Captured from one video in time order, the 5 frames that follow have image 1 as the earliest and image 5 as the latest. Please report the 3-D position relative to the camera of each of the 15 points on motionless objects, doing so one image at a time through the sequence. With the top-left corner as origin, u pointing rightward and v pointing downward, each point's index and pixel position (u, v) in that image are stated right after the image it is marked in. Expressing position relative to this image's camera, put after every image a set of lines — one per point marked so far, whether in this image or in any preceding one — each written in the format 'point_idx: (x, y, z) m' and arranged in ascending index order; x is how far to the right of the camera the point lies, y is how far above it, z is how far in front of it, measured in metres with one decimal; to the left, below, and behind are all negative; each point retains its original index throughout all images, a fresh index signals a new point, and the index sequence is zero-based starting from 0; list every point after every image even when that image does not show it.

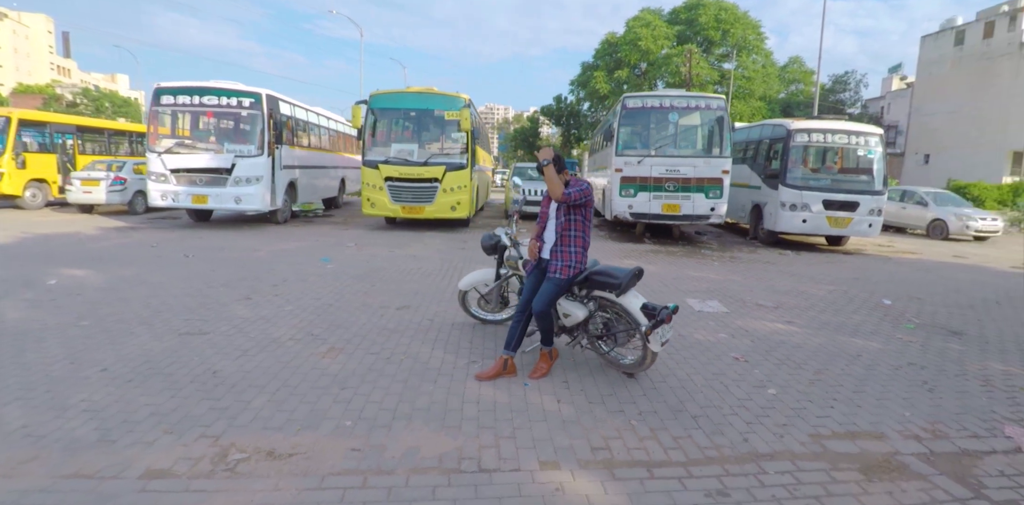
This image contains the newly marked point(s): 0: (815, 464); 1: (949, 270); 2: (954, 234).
0: (+1.9, -1.2, +3.1) m
1: (+9.1, -0.4, +10.6) m
2: (+14.0, +0.6, +16.2) m
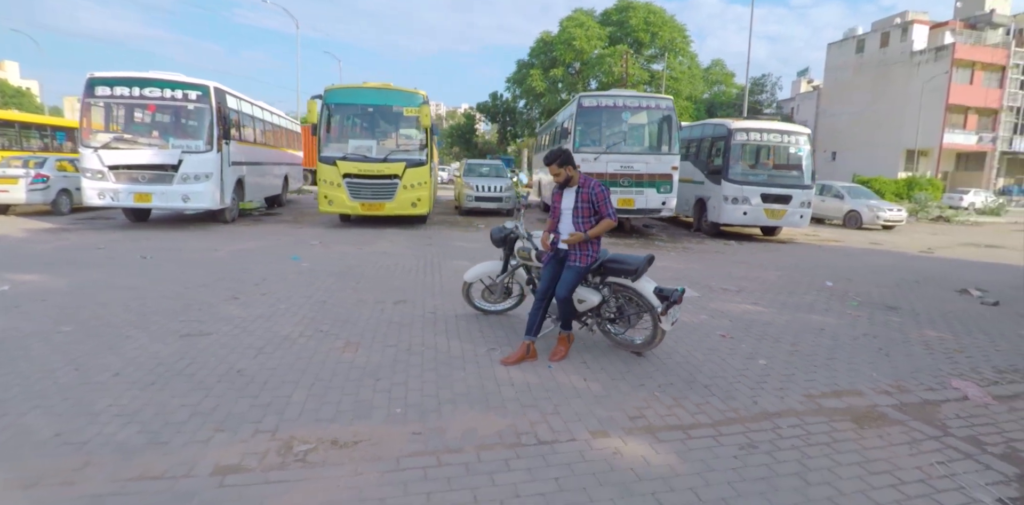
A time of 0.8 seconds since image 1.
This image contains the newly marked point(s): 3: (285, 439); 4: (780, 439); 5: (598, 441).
0: (+2.2, -1.1, +3.6) m
1: (+8.3, -0.1, +11.9) m
2: (+12.5, +1.0, +18.1) m
3: (-1.3, -1.1, +3.0) m
4: (+1.7, -1.2, +3.3) m
5: (+0.6, -1.2, +3.1) m
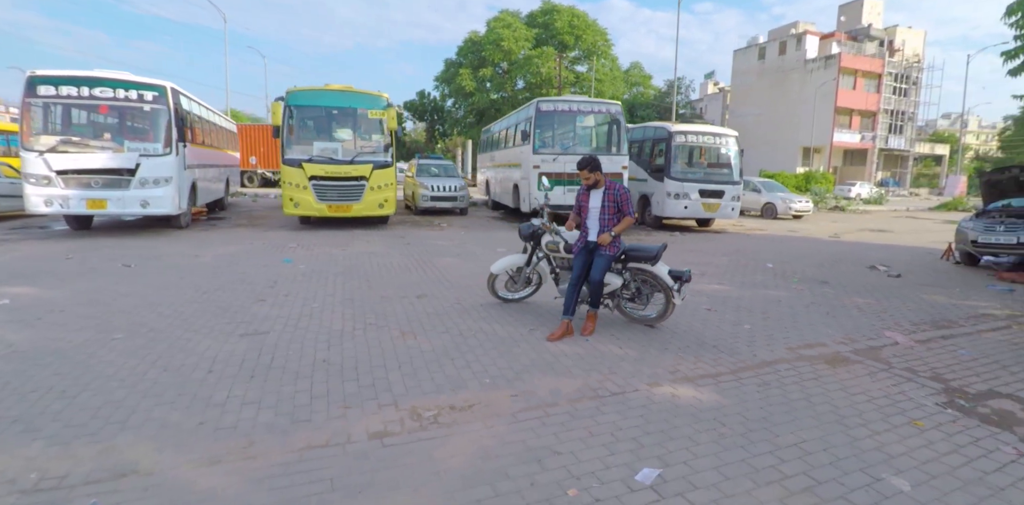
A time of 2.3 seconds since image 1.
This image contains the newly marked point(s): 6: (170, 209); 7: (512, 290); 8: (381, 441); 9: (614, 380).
0: (+2.7, -1.0, +4.7) m
1: (+7.5, +0.3, +13.8) m
2: (+10.7, +1.6, +20.5) m
3: (-0.7, -1.1, +3.6) m
4: (+2.3, -1.0, +4.3) m
5: (+1.1, -1.1, +4.0) m
6: (-7.7, +1.0, +11.5) m
7: (0.0, -0.5, +6.3) m
8: (-0.8, -1.2, +3.2) m
9: (+0.8, -1.0, +4.2) m
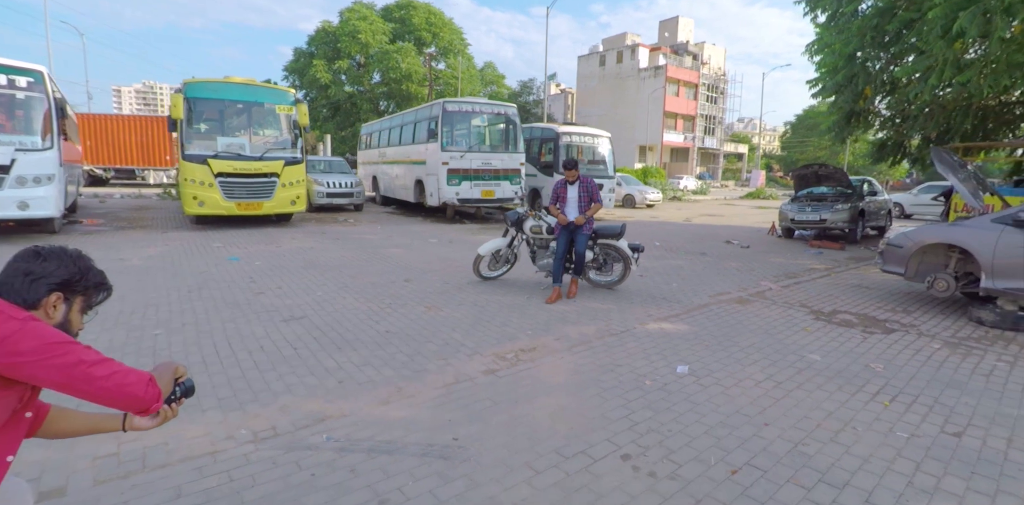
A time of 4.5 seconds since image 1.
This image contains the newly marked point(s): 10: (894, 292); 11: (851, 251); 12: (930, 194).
0: (+2.7, -0.7, +6.7) m
1: (+4.8, +0.9, +16.8) m
2: (+5.9, +2.3, +24.1) m
3: (-0.2, -0.9, +4.7) m
4: (+2.5, -0.7, +6.2) m
5: (+1.5, -0.8, +5.6) m
6: (-9.2, +0.8, +10.2) m
7: (-0.3, -0.2, +7.4) m
8: (-0.1, -1.0, +4.2) m
9: (+1.1, -0.8, +5.6) m
10: (+5.4, -0.6, +7.2) m
11: (+7.4, 0.0, +11.2) m
12: (+15.7, +2.2, +19.2) m
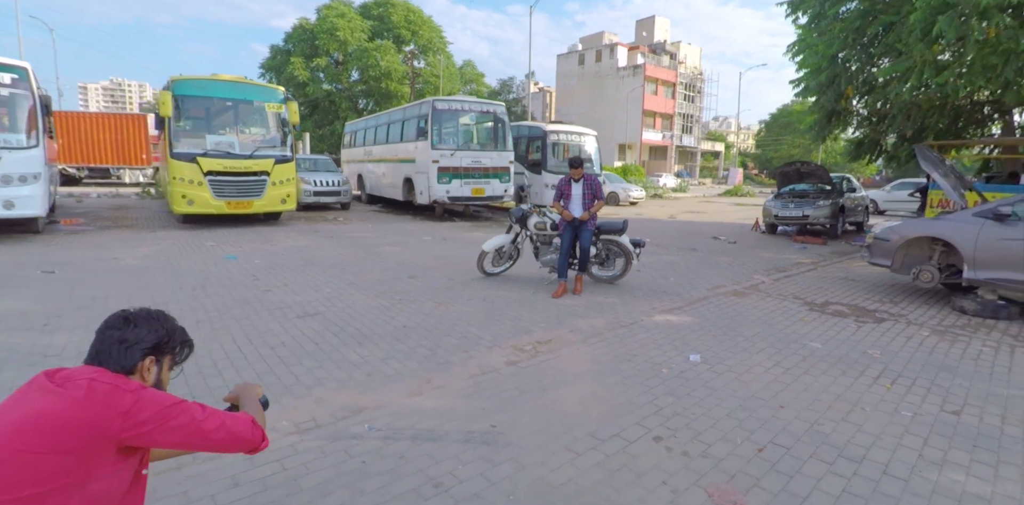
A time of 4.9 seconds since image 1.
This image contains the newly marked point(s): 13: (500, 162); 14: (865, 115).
0: (+2.8, -0.6, +6.9) m
1: (+4.4, +1.0, +17.1) m
2: (+5.3, +2.5, +24.4) m
3: (0.0, -0.9, +4.8) m
4: (+2.6, -0.7, +6.5) m
5: (+1.6, -0.7, +5.8) m
6: (-9.2, +0.8, +10.0) m
7: (-0.2, -0.2, +7.6) m
8: (0.0, -1.0, +4.4) m
9: (+1.3, -0.7, +5.8) m
10: (+5.5, -0.5, +7.6) m
11: (+7.3, +0.1, +11.6) m
12: (+15.2, +2.4, +19.9) m
13: (-0.4, +2.9, +16.5) m
14: (+8.3, +3.2, +12.1) m
